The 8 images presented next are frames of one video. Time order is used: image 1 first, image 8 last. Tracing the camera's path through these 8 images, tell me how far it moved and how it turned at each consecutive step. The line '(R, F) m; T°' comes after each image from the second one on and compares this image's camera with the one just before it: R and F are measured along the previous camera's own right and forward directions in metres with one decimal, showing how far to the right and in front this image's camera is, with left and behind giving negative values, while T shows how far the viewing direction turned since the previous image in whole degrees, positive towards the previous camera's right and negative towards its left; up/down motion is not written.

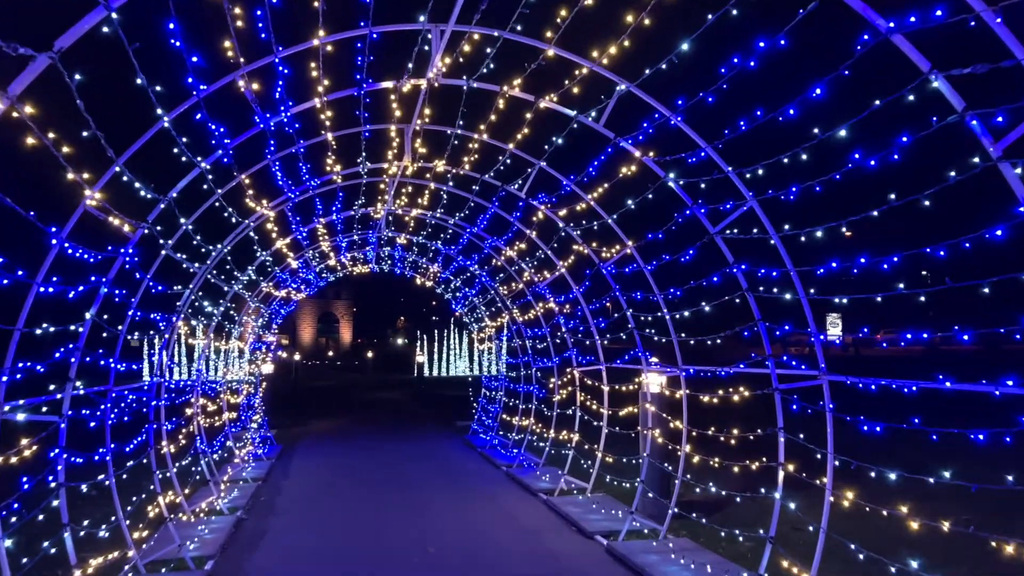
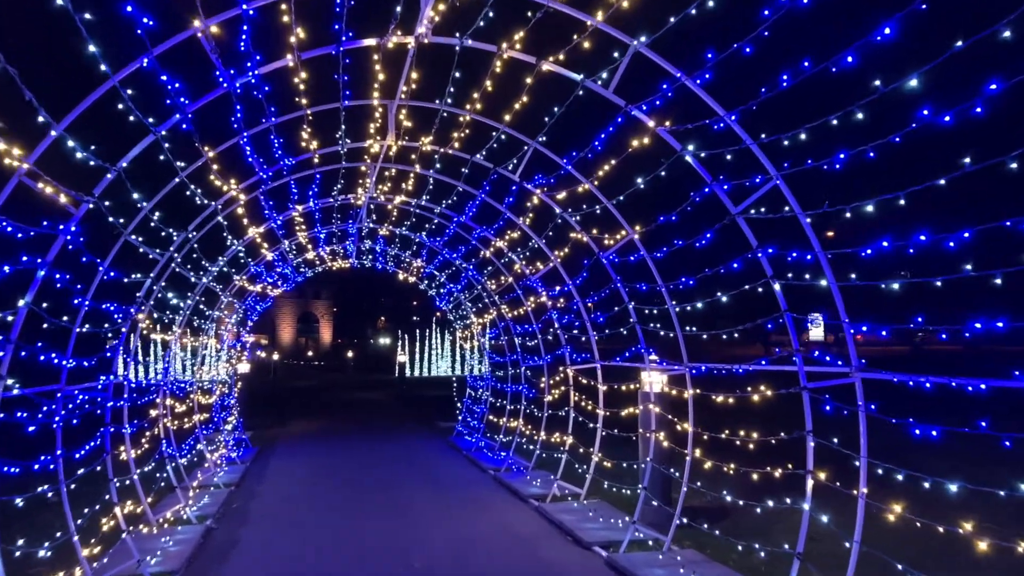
(-0.1, +0.7) m; +1°
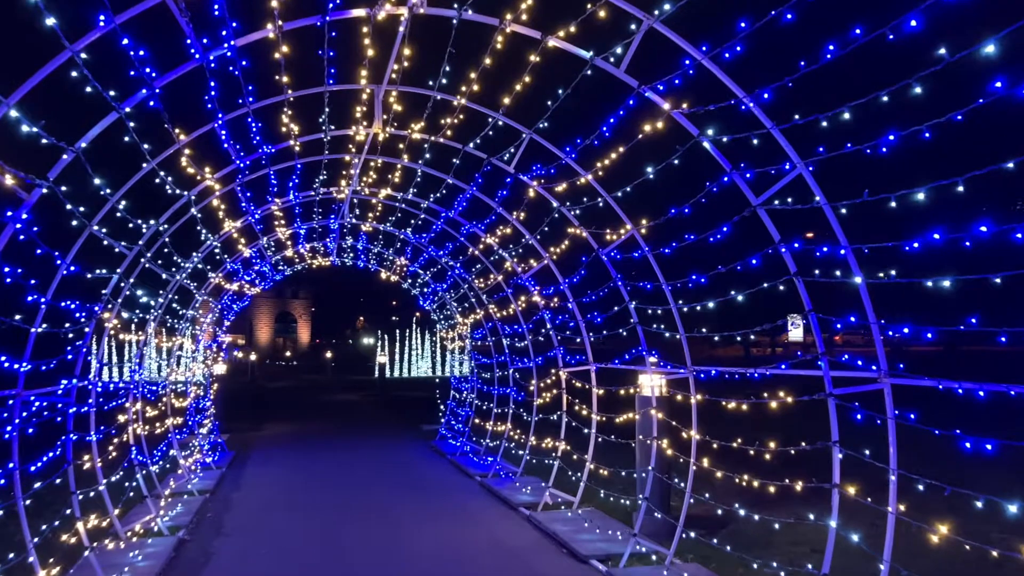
(-0.1, +0.5) m; +1°
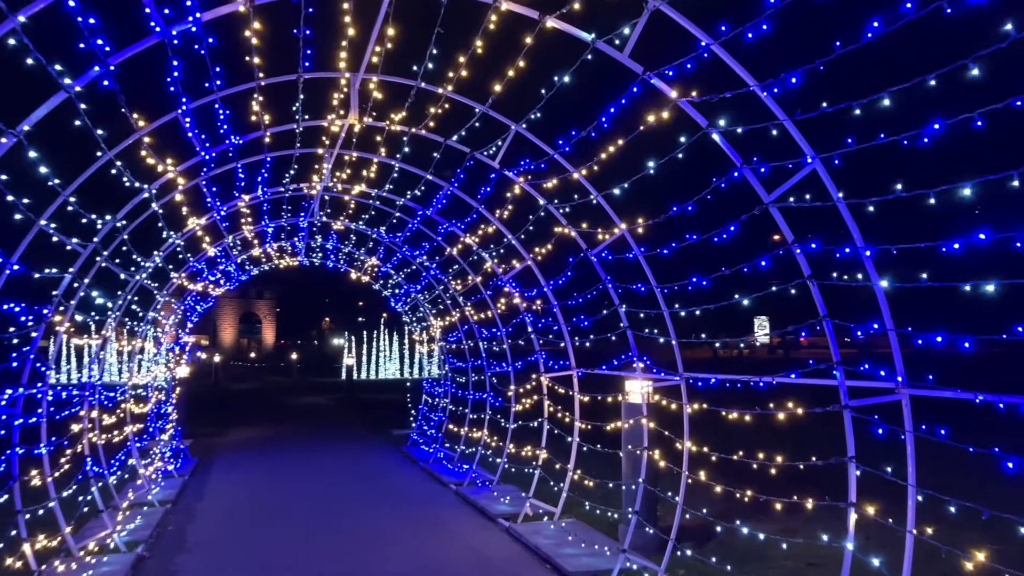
(-0.1, +0.4) m; +2°
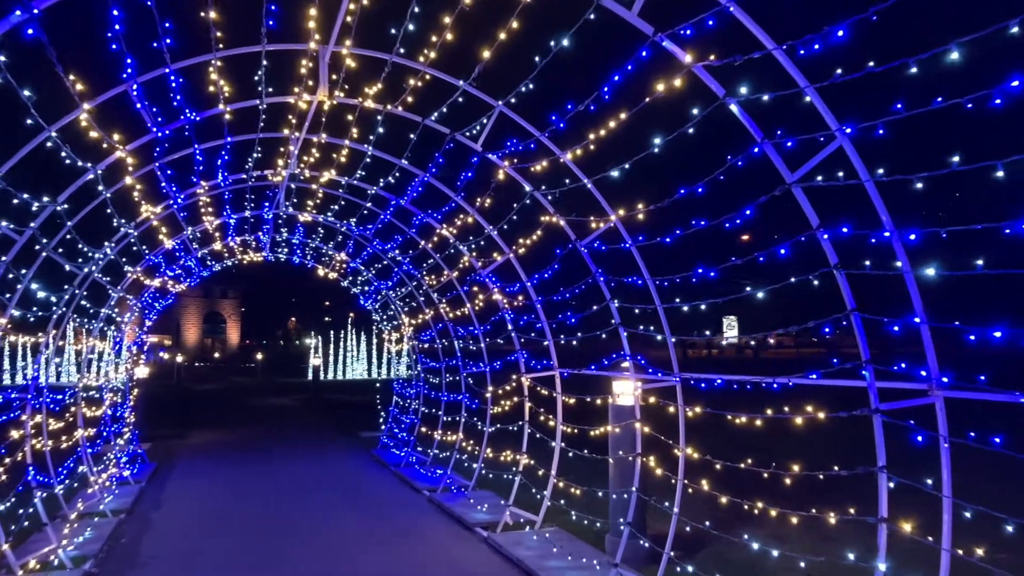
(-0.1, +0.5) m; +2°
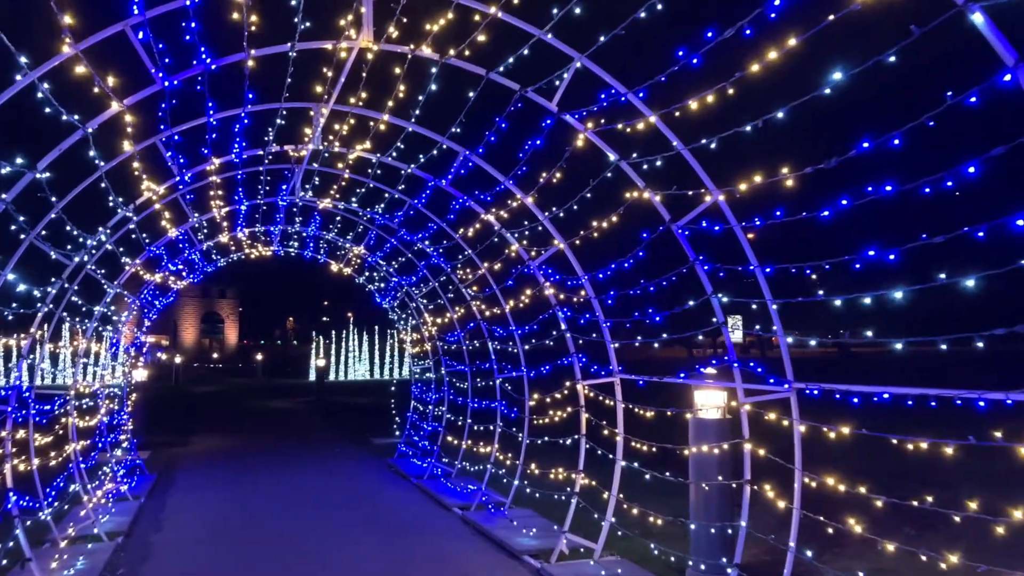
(-0.5, +1.1) m; 0°
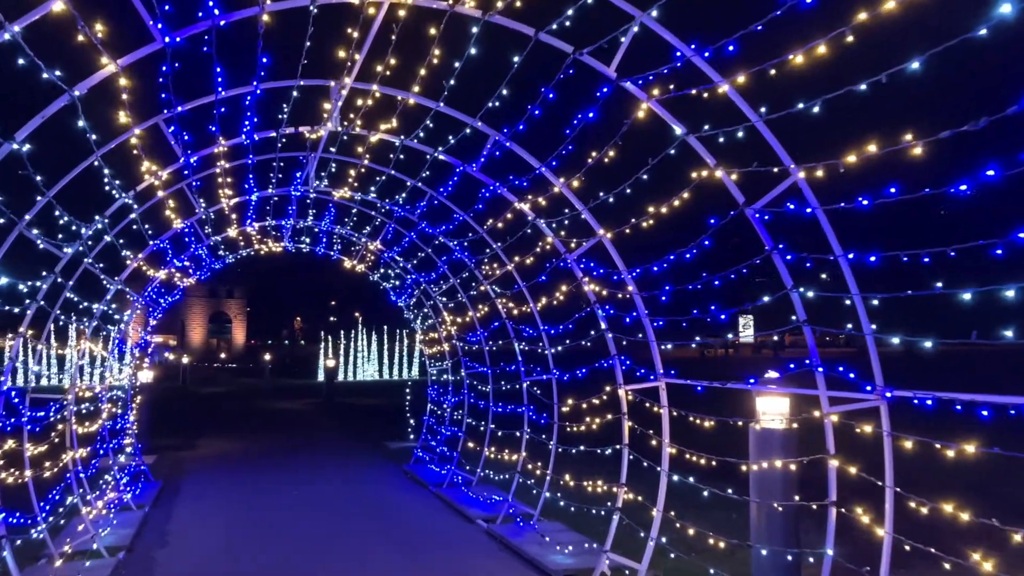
(-0.2, +0.7) m; 0°
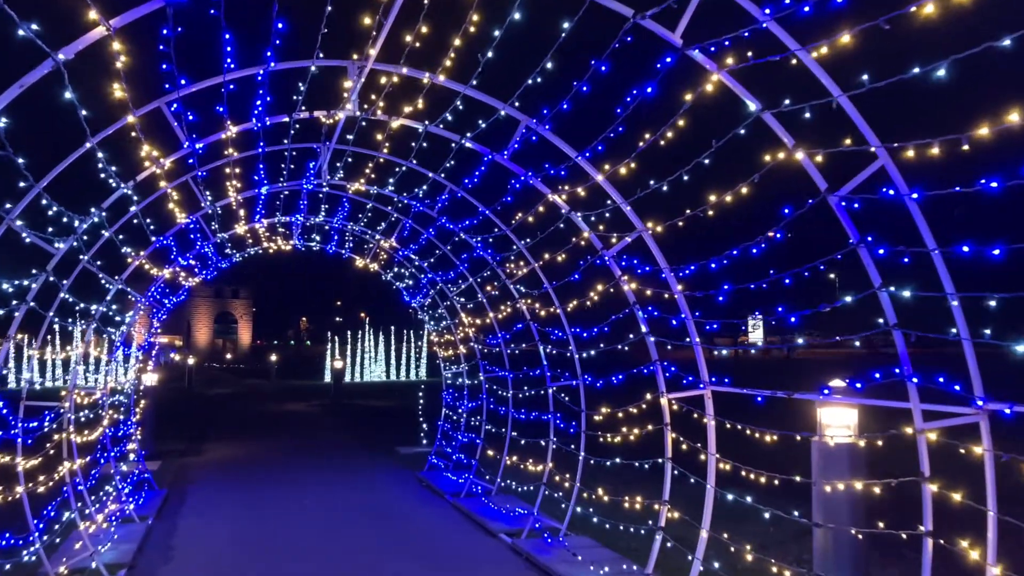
(-0.2, +0.6) m; 0°
